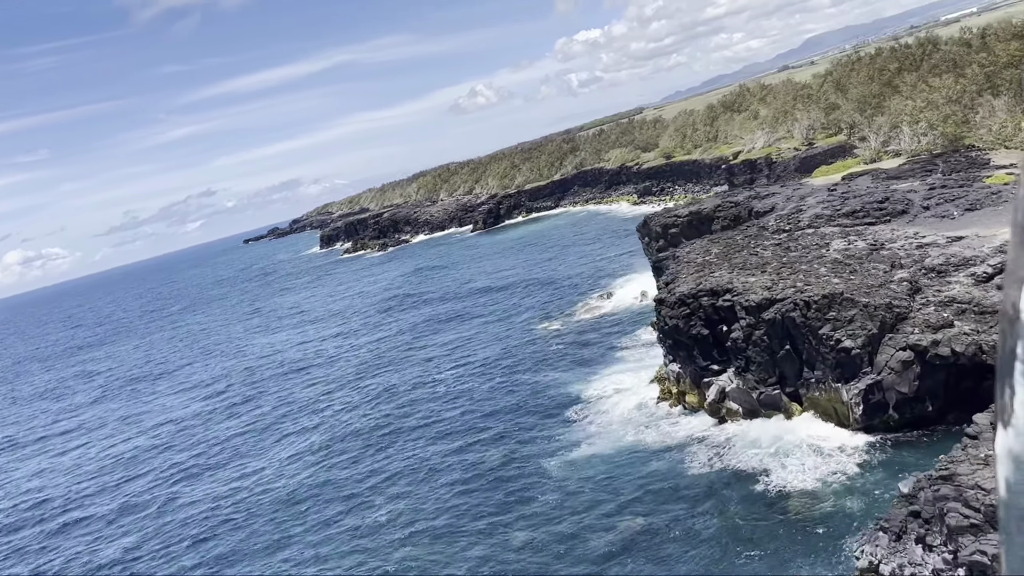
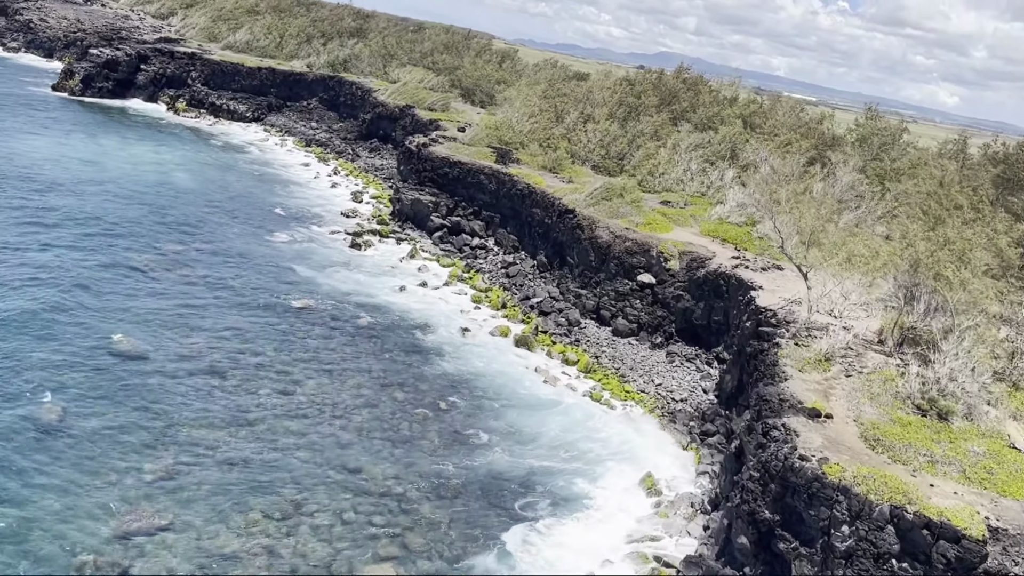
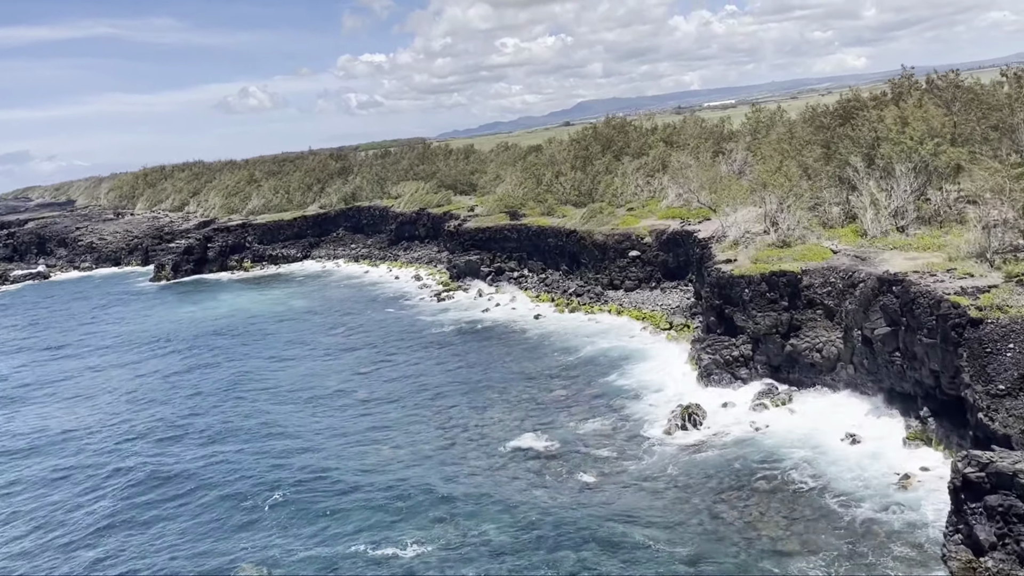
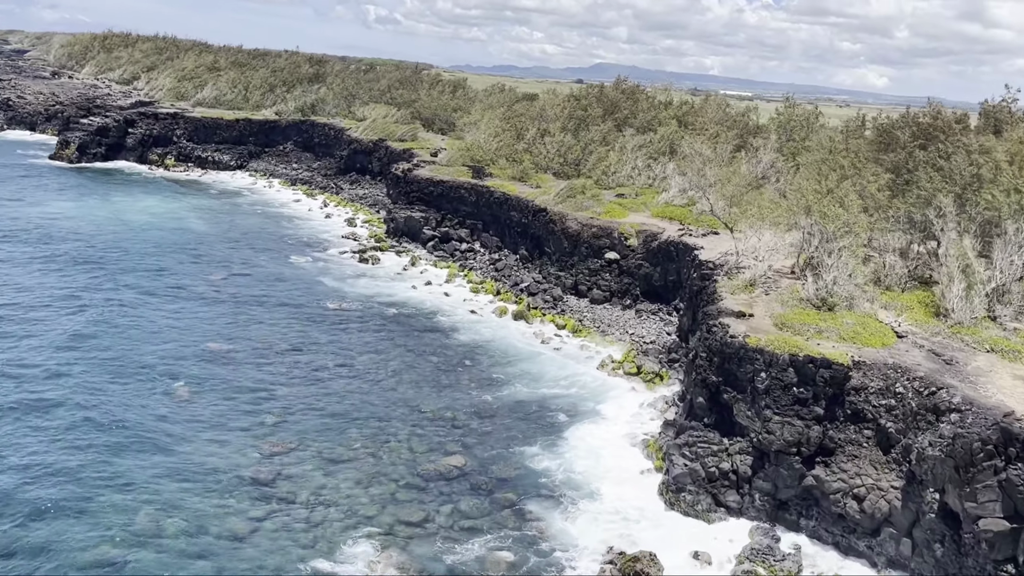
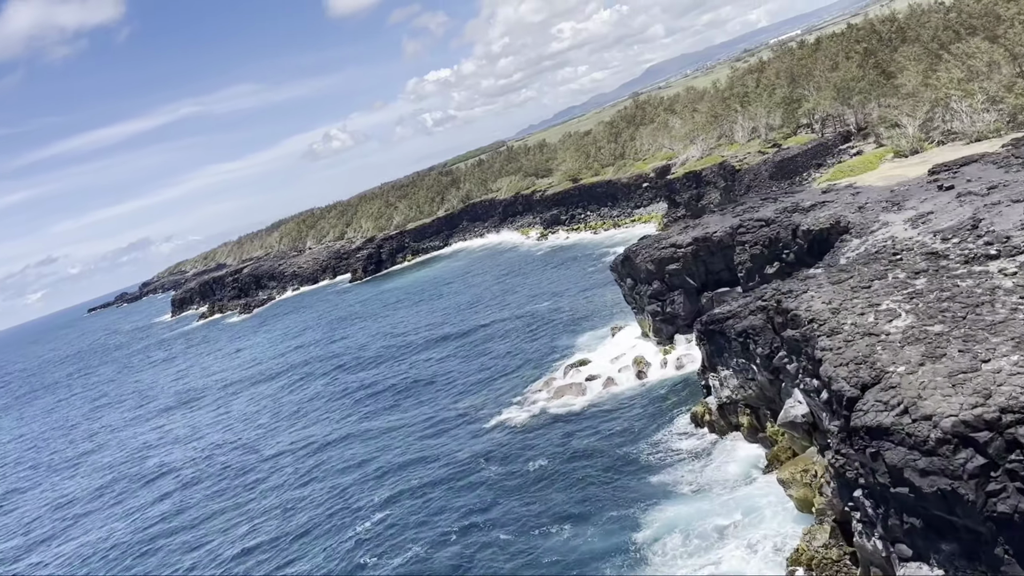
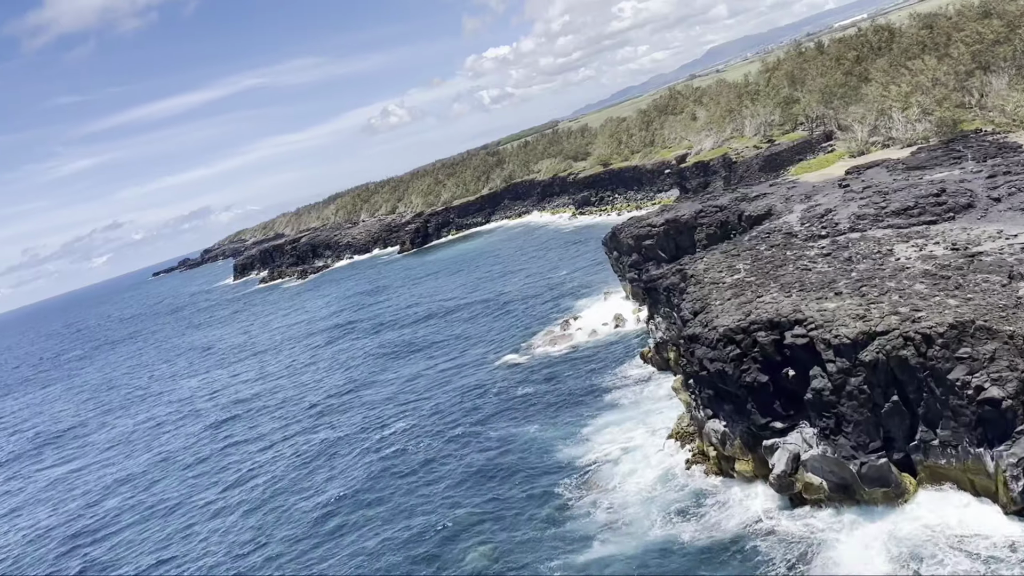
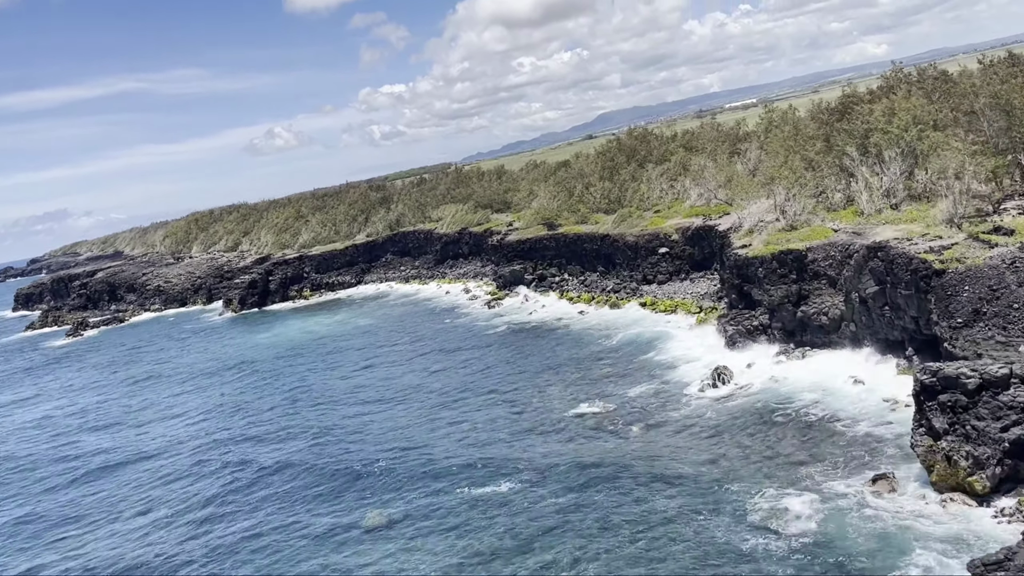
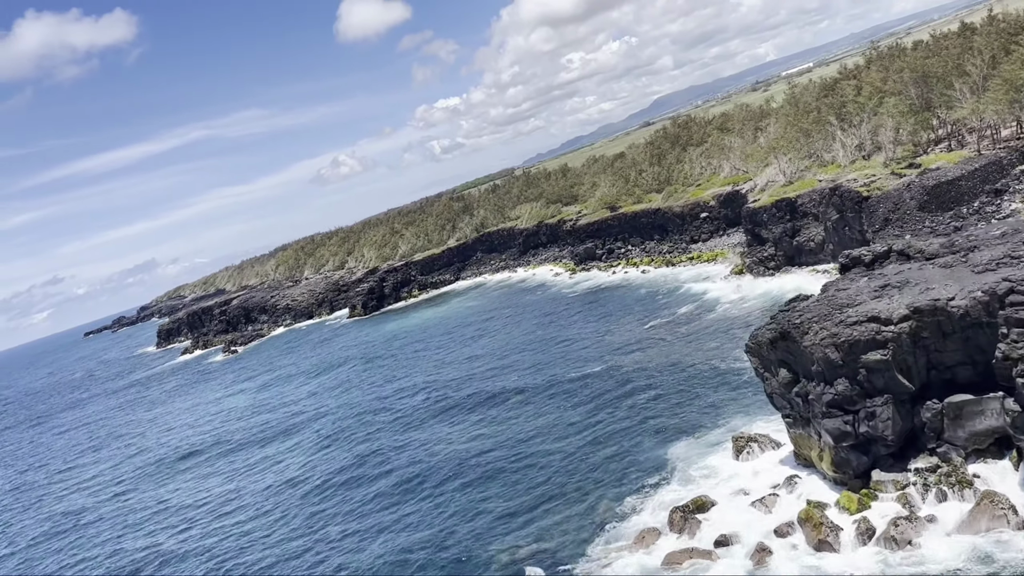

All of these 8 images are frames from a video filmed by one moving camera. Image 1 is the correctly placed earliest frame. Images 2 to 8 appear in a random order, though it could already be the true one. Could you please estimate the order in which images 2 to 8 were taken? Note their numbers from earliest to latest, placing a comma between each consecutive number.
6, 5, 8, 7, 3, 4, 2
